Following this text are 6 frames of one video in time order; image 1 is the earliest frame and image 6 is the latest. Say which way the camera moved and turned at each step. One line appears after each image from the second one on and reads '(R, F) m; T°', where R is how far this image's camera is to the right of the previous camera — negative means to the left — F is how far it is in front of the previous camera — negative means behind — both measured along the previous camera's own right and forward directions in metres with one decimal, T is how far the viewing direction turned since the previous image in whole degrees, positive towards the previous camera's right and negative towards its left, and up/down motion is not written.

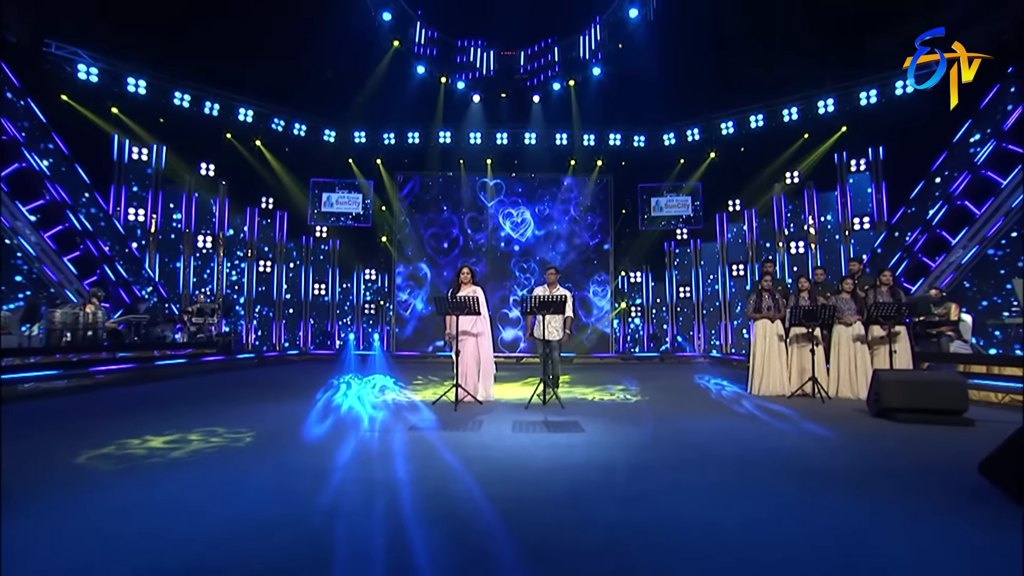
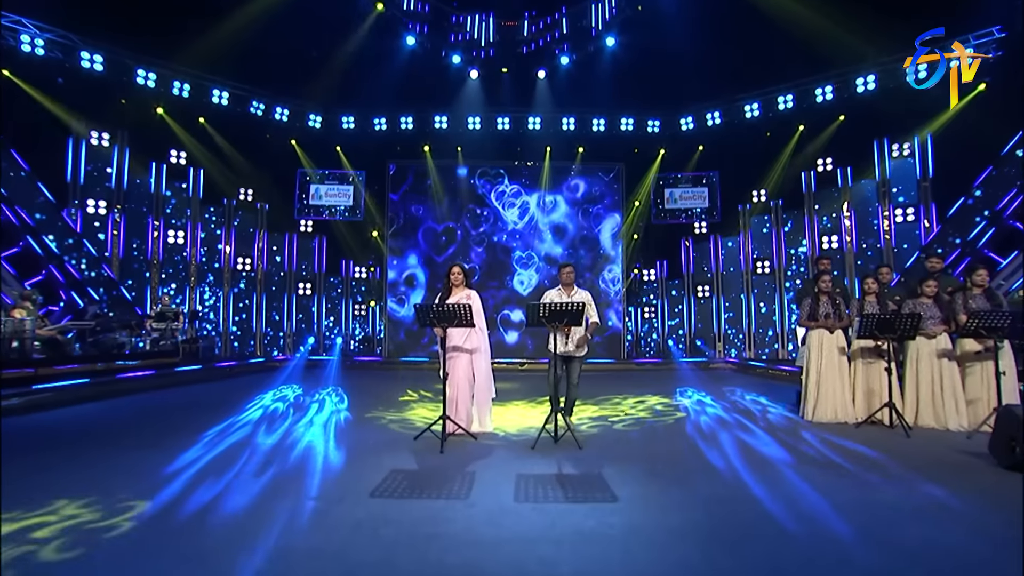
(0.0, +1.2) m; 0°
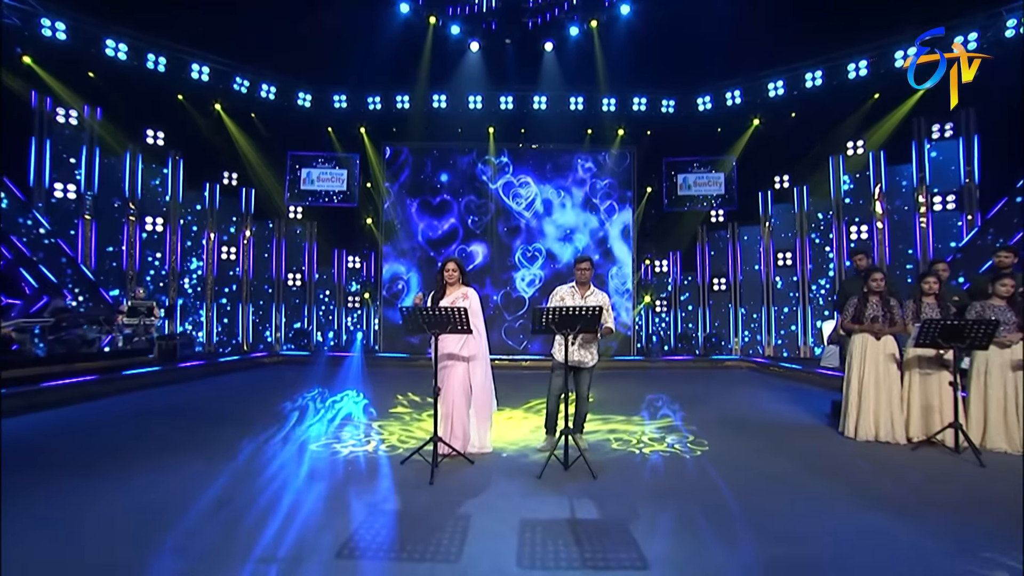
(0.0, +0.8) m; 0°
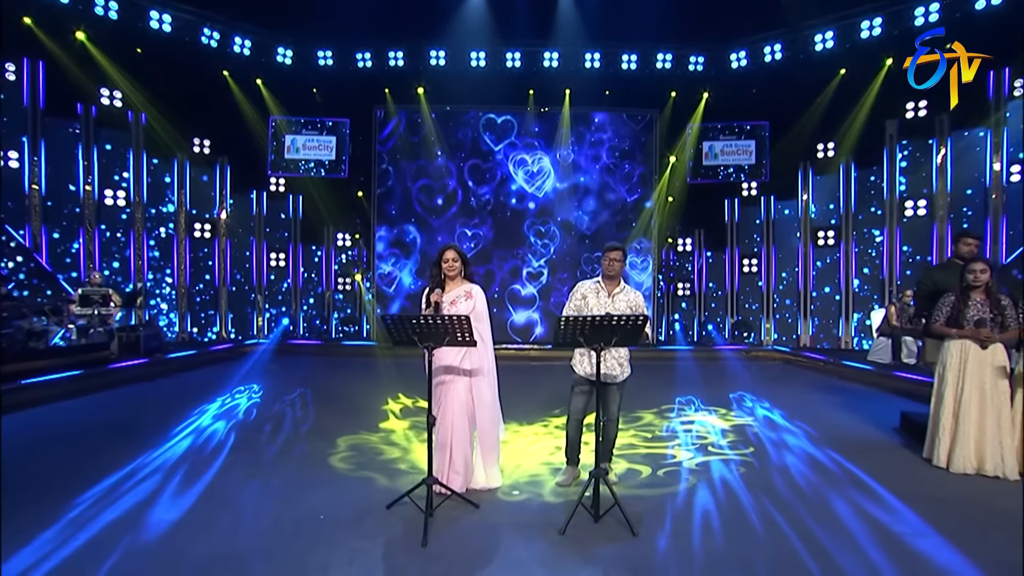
(-0.1, +1.1) m; 0°
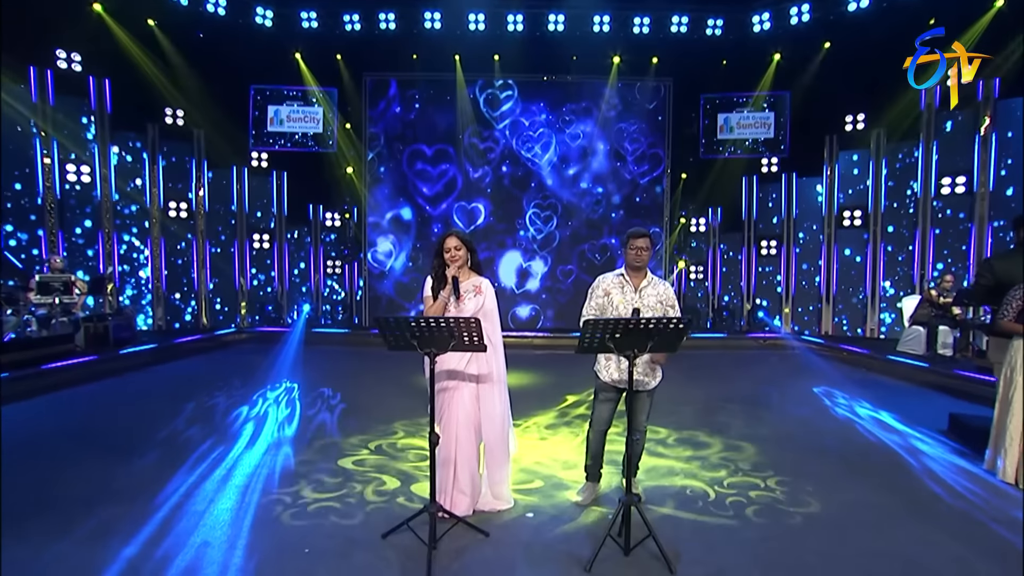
(-0.1, +0.6) m; 0°
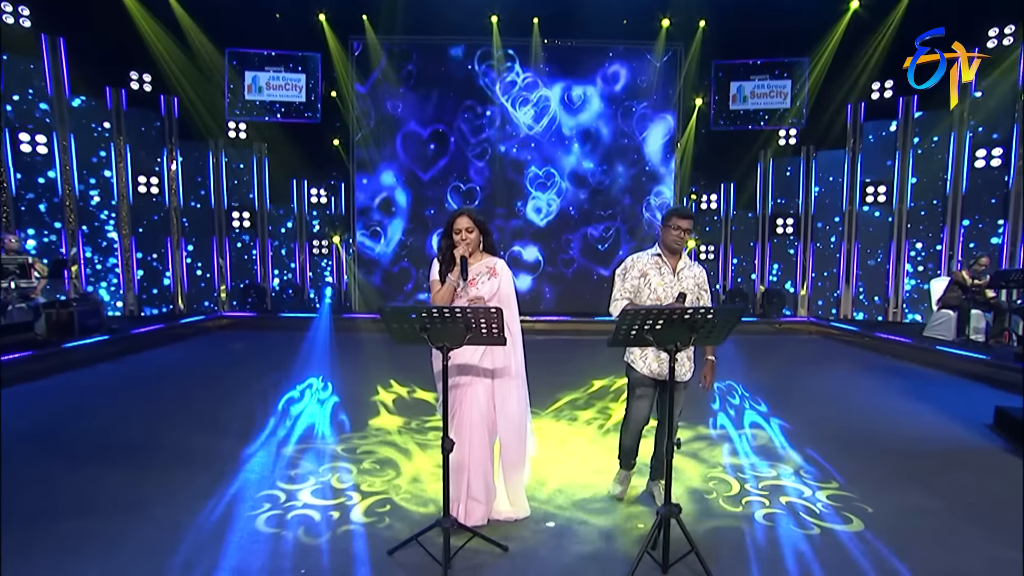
(-0.2, +0.5) m; +1°
